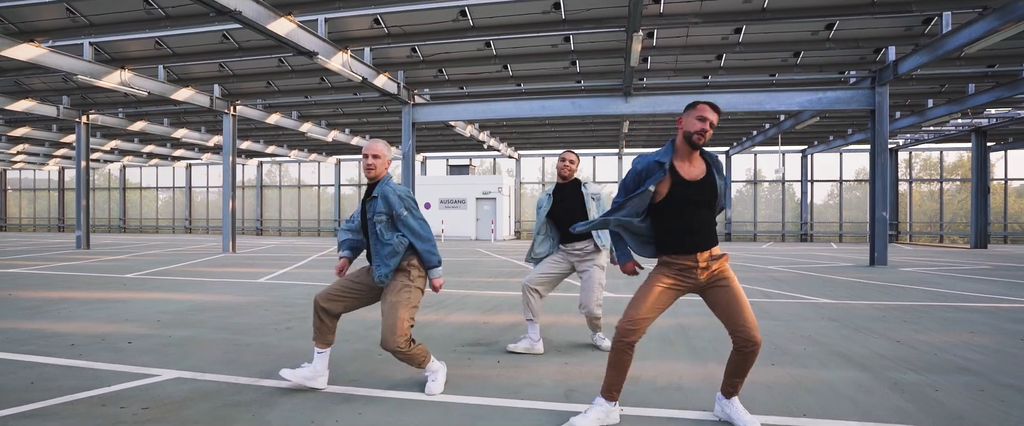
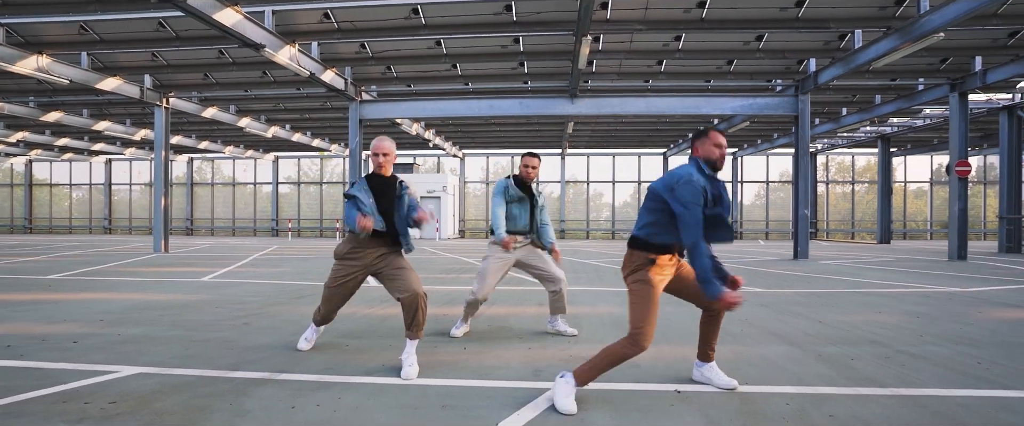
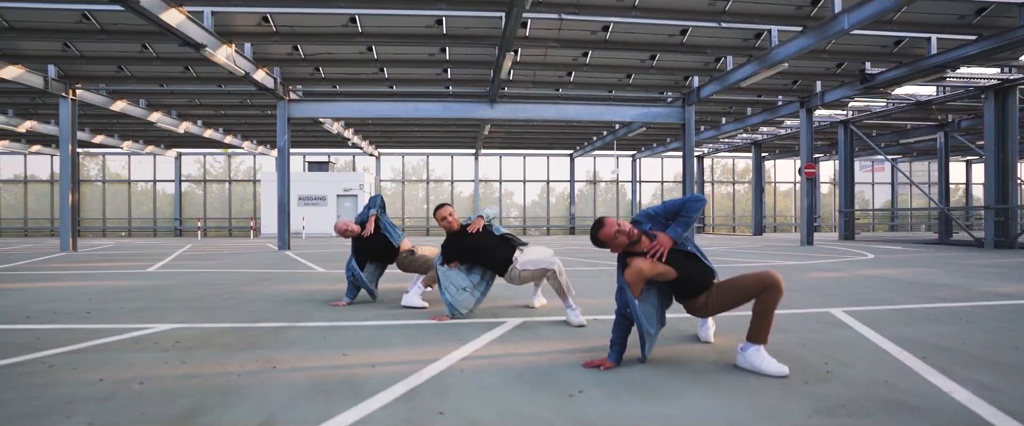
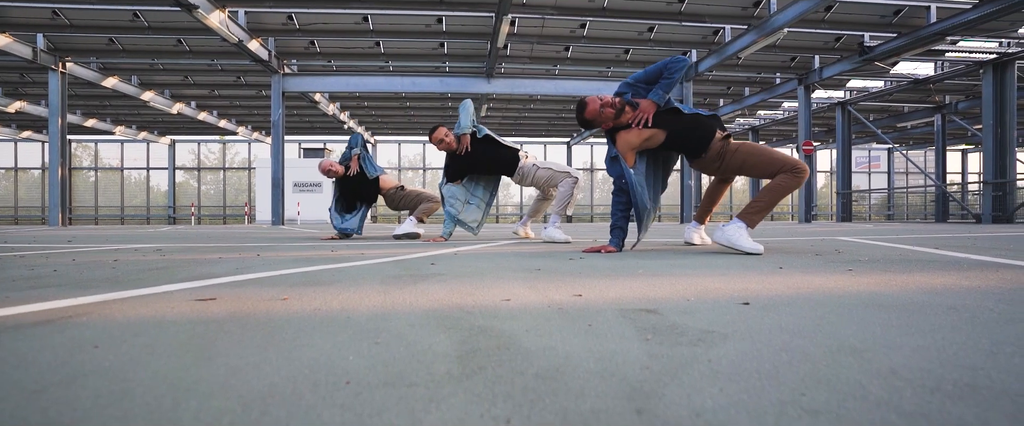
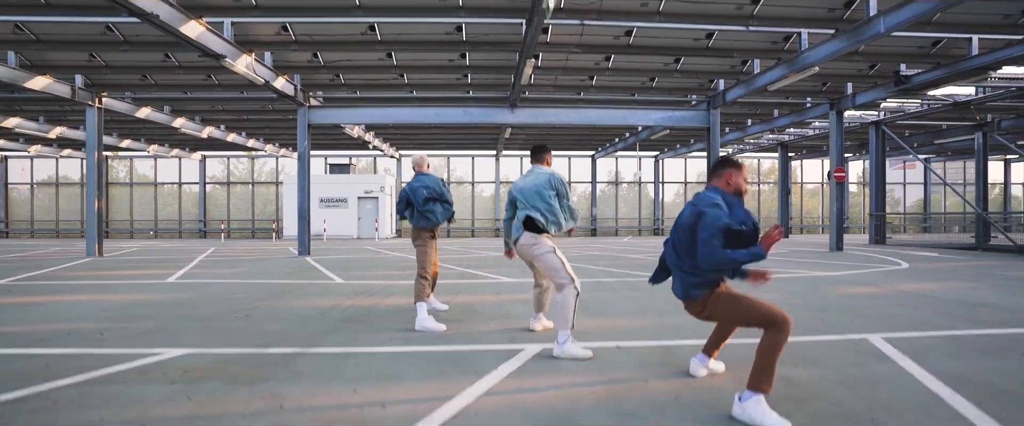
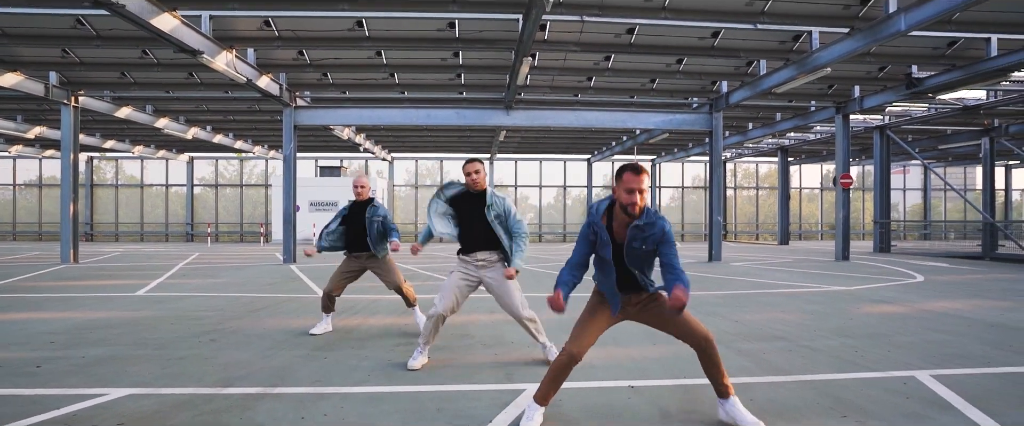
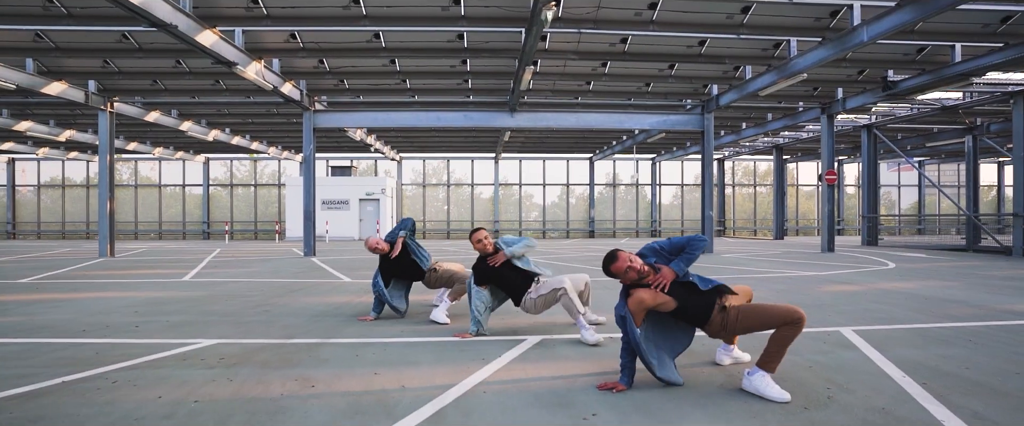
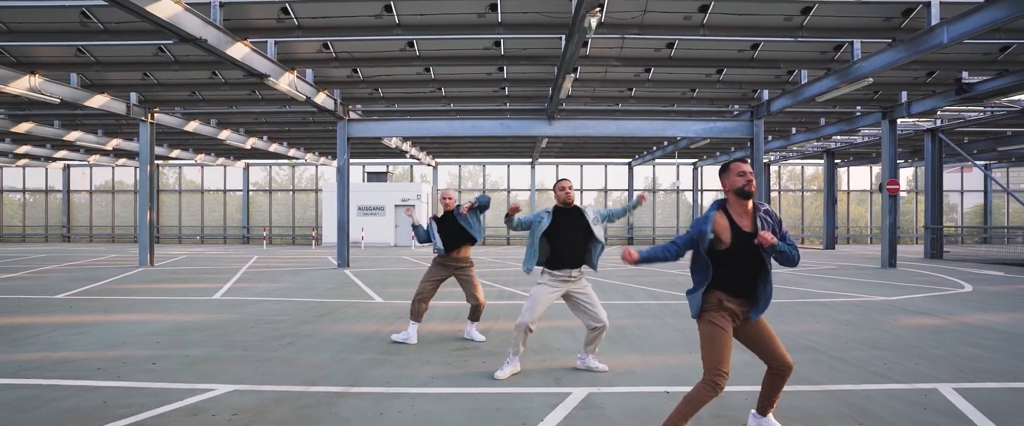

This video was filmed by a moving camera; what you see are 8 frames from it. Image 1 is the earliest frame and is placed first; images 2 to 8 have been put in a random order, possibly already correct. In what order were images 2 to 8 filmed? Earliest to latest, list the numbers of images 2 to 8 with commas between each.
2, 6, 8, 5, 4, 3, 7
